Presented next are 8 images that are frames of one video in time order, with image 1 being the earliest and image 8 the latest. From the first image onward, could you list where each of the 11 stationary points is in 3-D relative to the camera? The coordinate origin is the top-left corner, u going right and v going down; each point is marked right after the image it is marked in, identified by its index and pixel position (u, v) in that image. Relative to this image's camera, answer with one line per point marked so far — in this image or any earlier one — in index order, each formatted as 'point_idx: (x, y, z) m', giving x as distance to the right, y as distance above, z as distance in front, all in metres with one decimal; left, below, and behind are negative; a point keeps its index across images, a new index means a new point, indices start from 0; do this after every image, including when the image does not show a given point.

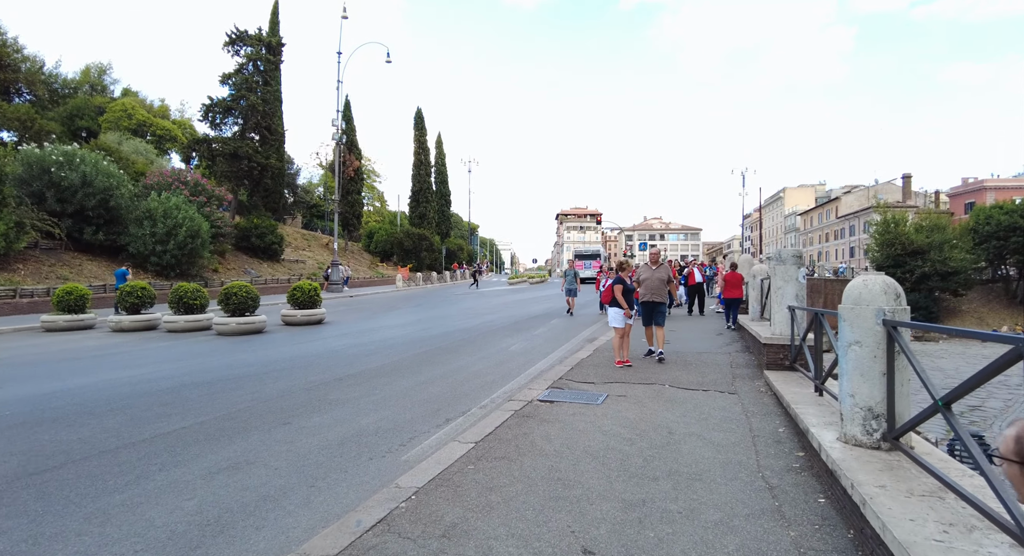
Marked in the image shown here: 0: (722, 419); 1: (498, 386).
0: (+2.3, -1.5, +5.4) m
1: (-0.2, -1.6, +7.5) m
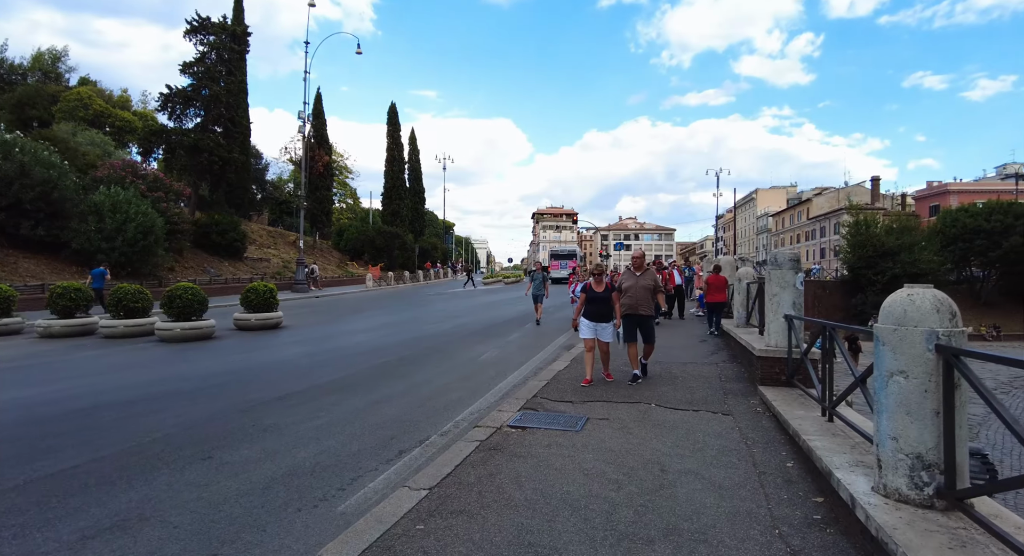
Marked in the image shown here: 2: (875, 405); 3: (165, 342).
0: (+2.0, -1.6, +4.6) m
1: (-0.6, -1.7, +6.6) m
2: (+2.3, -0.8, +3.1) m
3: (-9.5, -1.7, +13.4) m
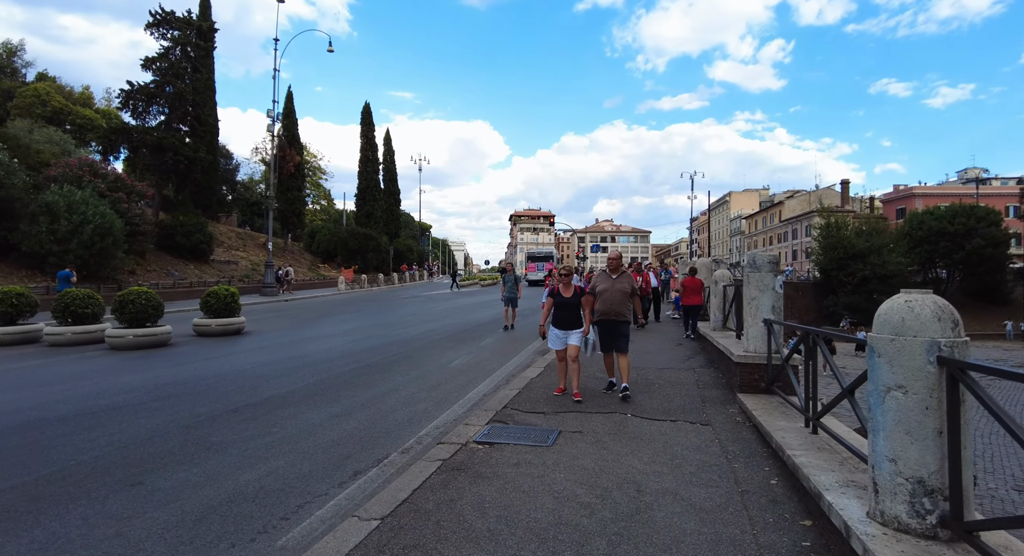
0: (+1.7, -1.7, +4.3) m
1: (-1.0, -1.7, +6.2) m
2: (+2.0, -0.8, +2.8) m
3: (-10.1, -1.8, +12.6) m
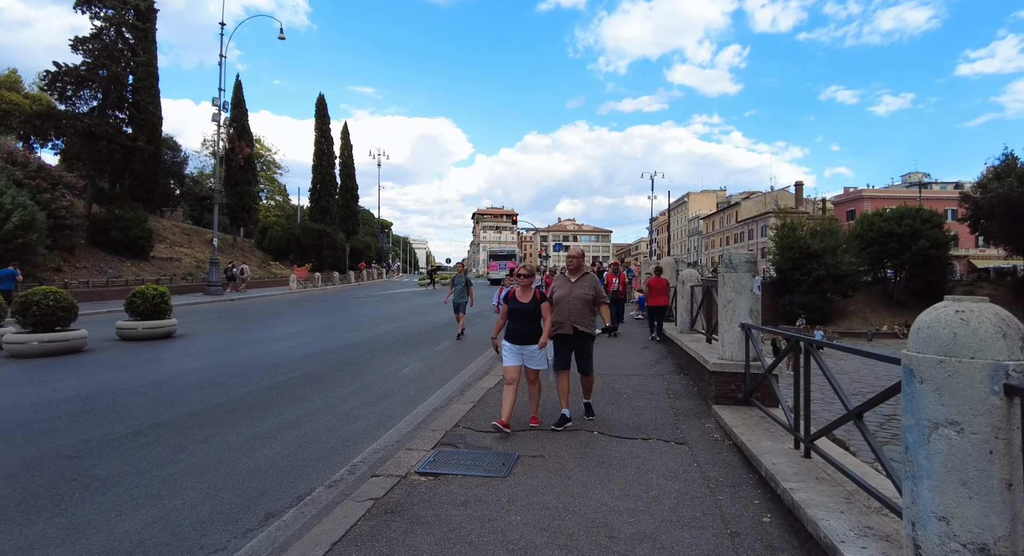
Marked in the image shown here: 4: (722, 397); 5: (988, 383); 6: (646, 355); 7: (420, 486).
0: (+1.3, -1.7, +3.7) m
1: (-1.6, -1.7, +5.3) m
2: (+1.8, -0.8, +2.2) m
3: (-11.1, -1.8, +11.1) m
4: (+2.5, -1.4, +5.9) m
5: (+1.9, -0.4, +1.9) m
6: (+2.5, -1.5, +9.4) m
7: (-0.7, -1.7, +4.0) m
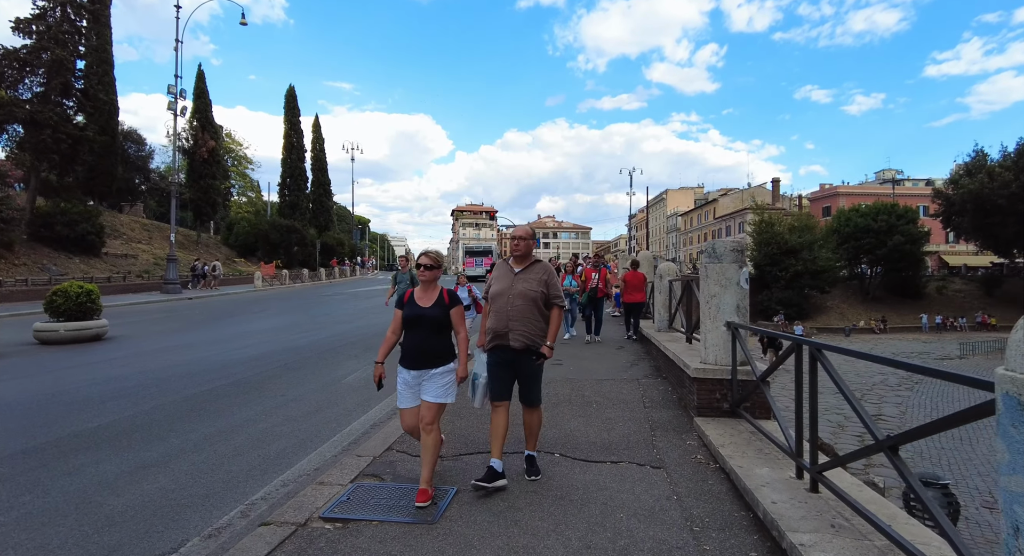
0: (+0.8, -1.6, +2.8) m
1: (-2.0, -1.7, +4.4) m
2: (+1.4, -0.8, +1.4) m
3: (-11.8, -1.7, +9.7) m
4: (+2.0, -1.3, +5.1) m
5: (+1.5, -0.3, +1.1) m
6: (+1.9, -1.4, +8.6) m
7: (-1.2, -1.6, +3.1) m
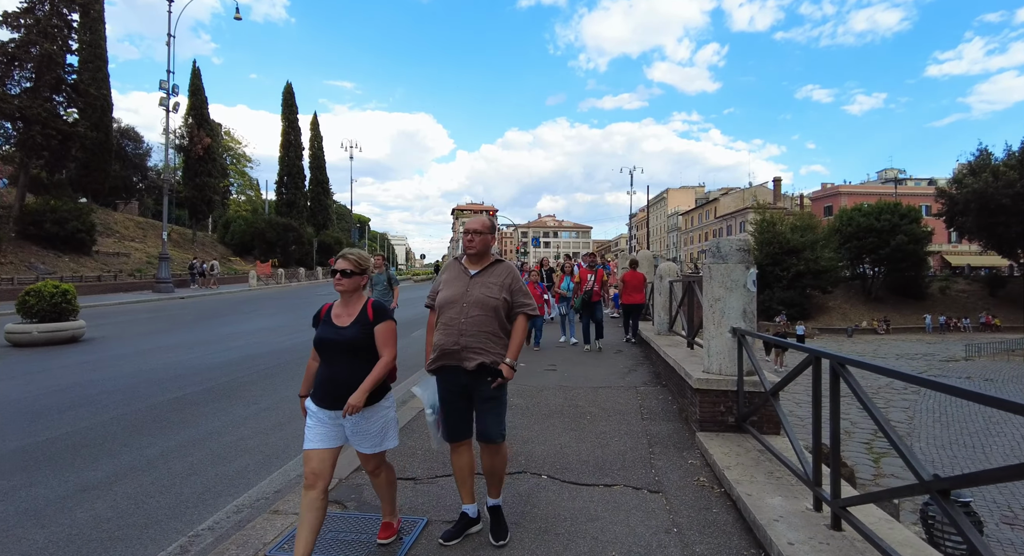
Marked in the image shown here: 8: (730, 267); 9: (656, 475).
0: (+0.7, -1.6, +2.4) m
1: (-2.2, -1.7, +4.0) m
2: (+1.2, -0.8, +0.9) m
3: (-12.0, -1.7, +9.3) m
4: (+1.9, -1.4, +4.7) m
5: (+1.4, -0.4, +0.7) m
6: (+1.7, -1.4, +8.1) m
7: (-1.3, -1.6, +2.6) m
8: (+2.1, +0.1, +4.8) m
9: (+1.1, -1.6, +4.0) m
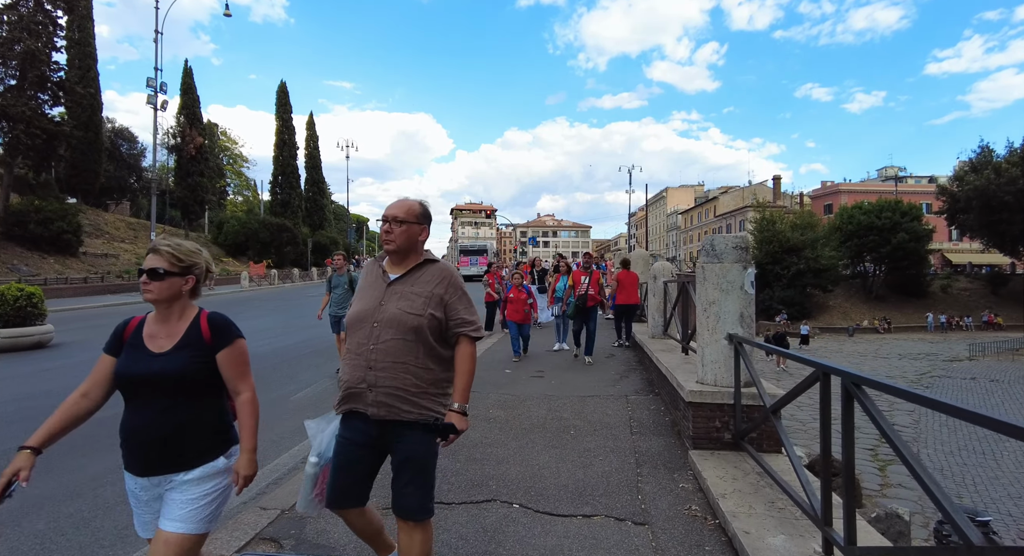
0: (+0.5, -1.6, +2.0) m
1: (-2.4, -1.7, +3.5) m
2: (+1.0, -0.8, +0.5) m
3: (-12.2, -1.8, +8.9) m
4: (+1.6, -1.4, +4.2) m
5: (+1.1, -0.4, +0.2) m
6: (+1.5, -1.4, +7.7) m
7: (-1.6, -1.6, +2.2) m
8: (+1.9, +0.1, +4.3) m
9: (+0.9, -1.6, +3.5) m
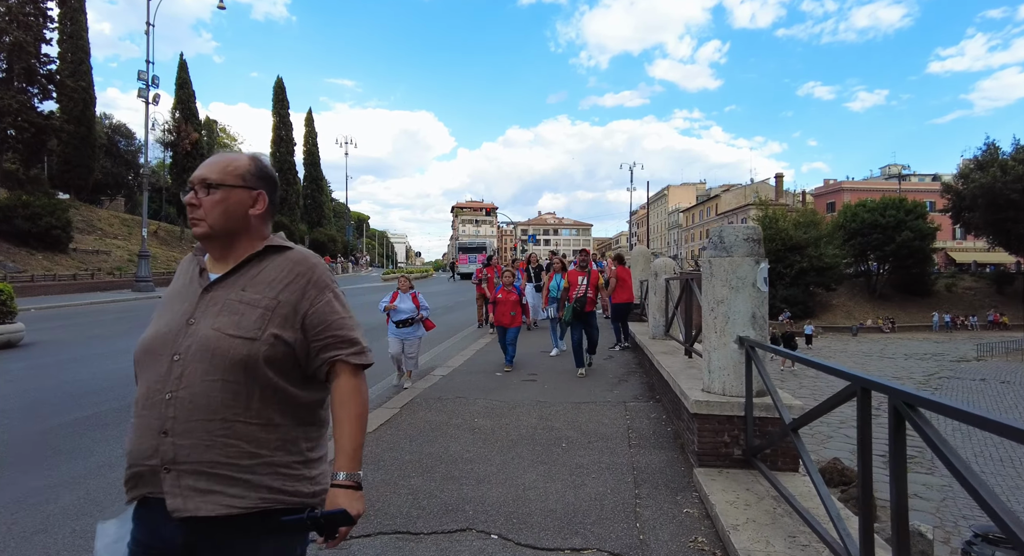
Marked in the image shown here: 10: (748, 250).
0: (+0.3, -1.6, +1.5) m
1: (-2.6, -1.7, +3.0) m
2: (+0.9, -0.8, 0.0) m
3: (-12.3, -1.7, +8.4) m
4: (+1.5, -1.3, +3.8) m
5: (+1.0, -0.4, -0.3) m
6: (+1.4, -1.3, +7.2) m
7: (-1.7, -1.6, +1.7) m
8: (+1.8, +0.1, +3.9) m
9: (+0.8, -1.6, +3.0) m
10: (+1.8, +0.2, +3.9) m
